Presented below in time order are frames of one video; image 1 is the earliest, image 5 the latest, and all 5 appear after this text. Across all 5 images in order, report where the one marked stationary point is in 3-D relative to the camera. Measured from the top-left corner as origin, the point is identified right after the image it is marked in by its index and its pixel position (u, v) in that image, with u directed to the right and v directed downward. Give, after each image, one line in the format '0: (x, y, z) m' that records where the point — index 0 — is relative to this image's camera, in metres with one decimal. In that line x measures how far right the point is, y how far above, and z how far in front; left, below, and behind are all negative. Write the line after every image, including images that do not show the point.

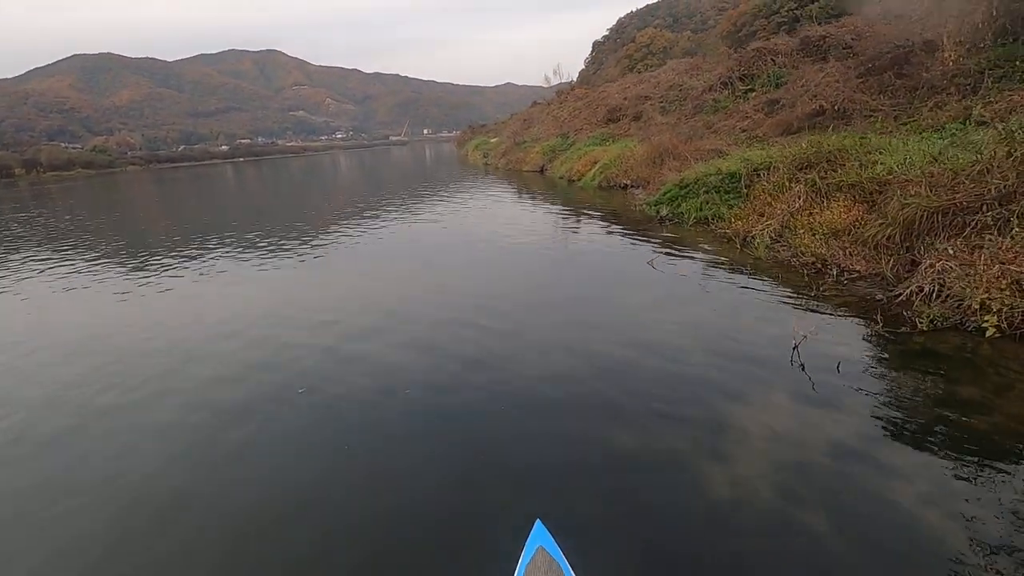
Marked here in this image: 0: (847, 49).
0: (+10.6, +7.6, +16.6) m
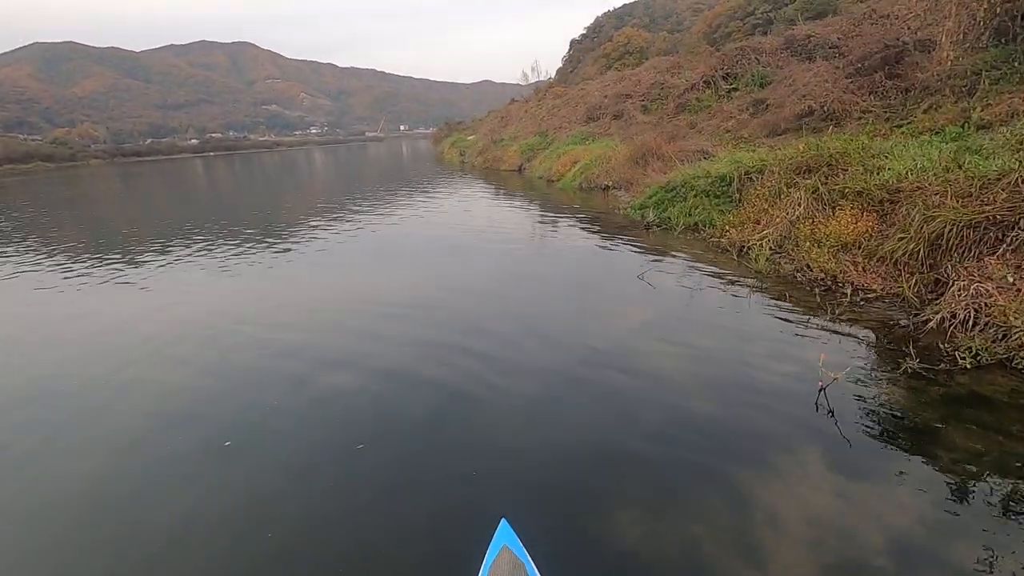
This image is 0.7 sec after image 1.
0: (+9.9, +7.4, +16.2) m
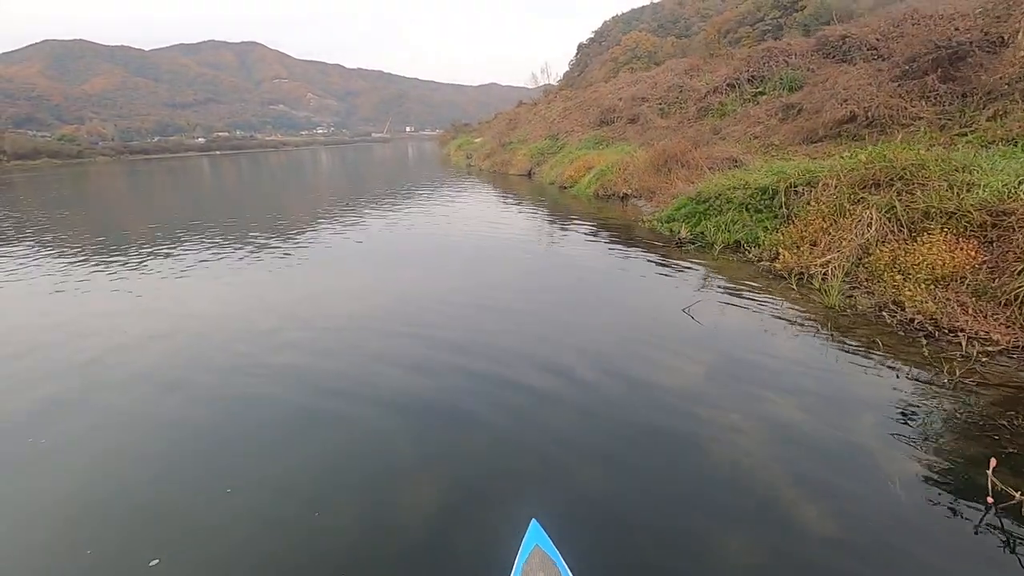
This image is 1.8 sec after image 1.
0: (+10.3, +6.9, +15.2) m
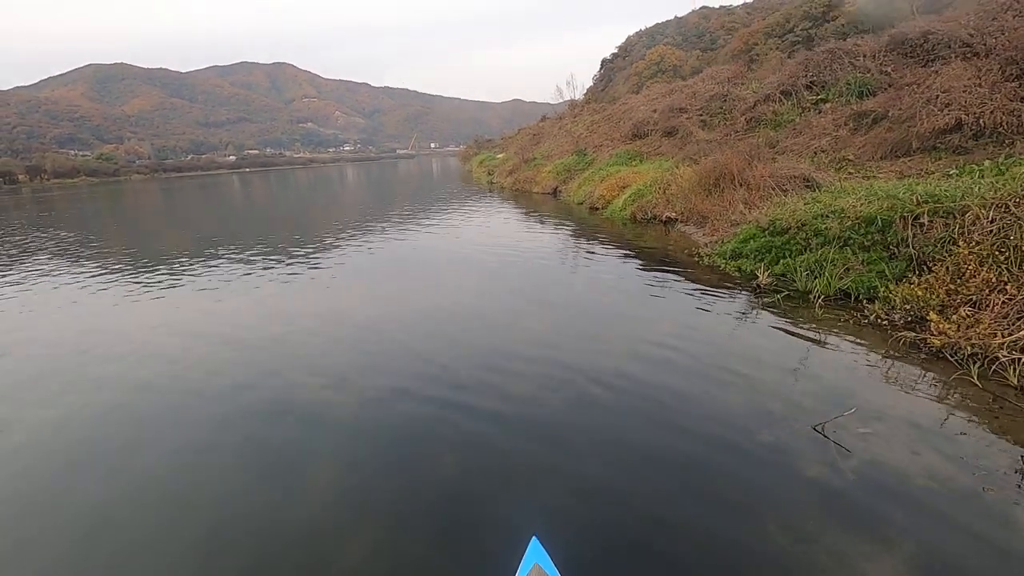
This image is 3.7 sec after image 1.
0: (+10.9, +5.9, +13.0) m
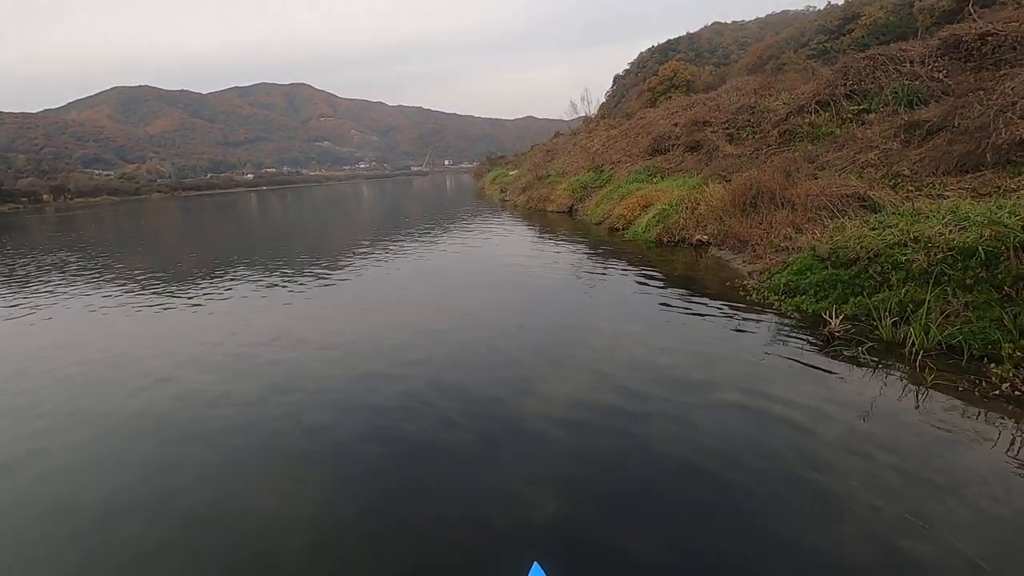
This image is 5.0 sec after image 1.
0: (+11.2, +5.3, +11.8) m
